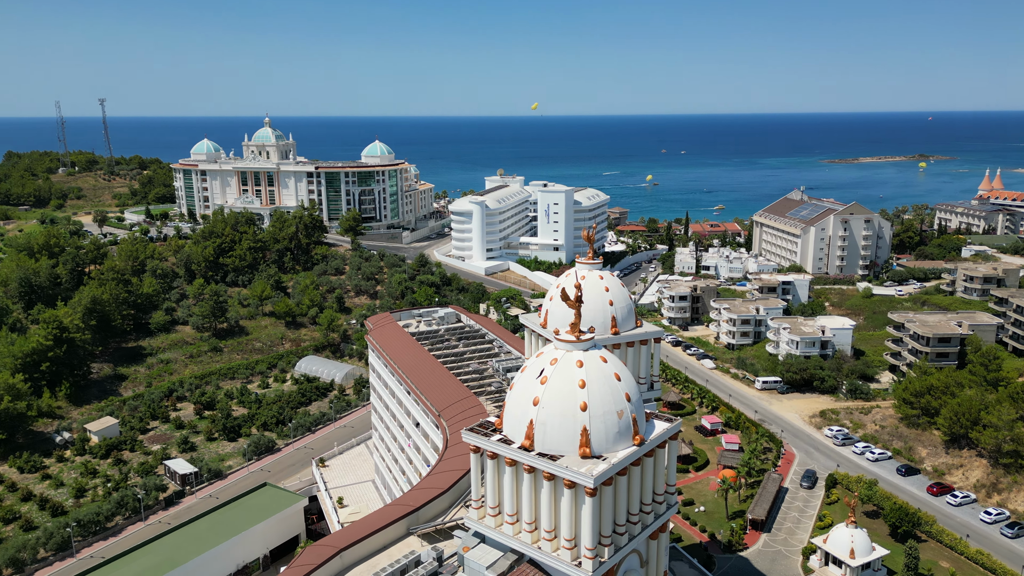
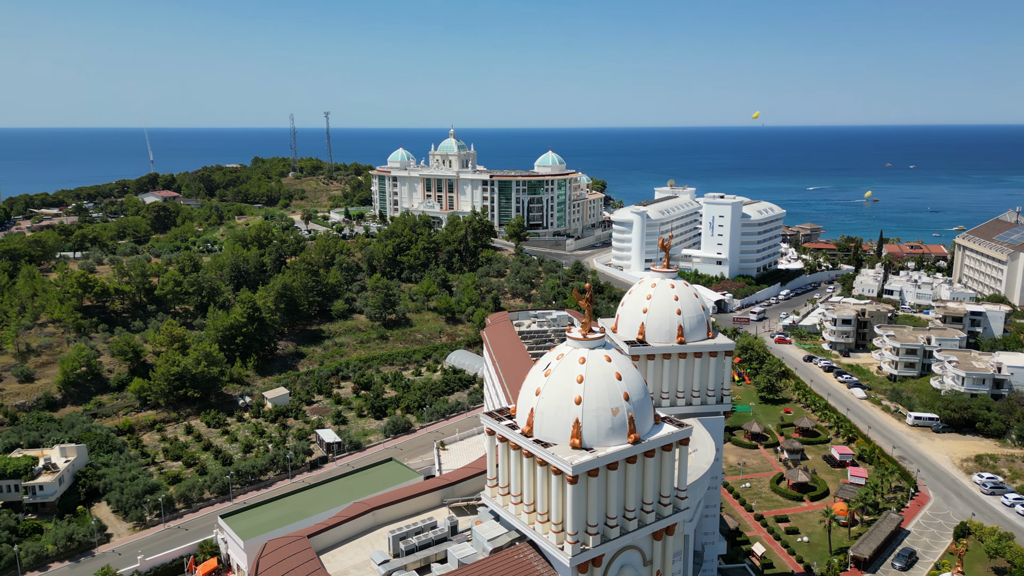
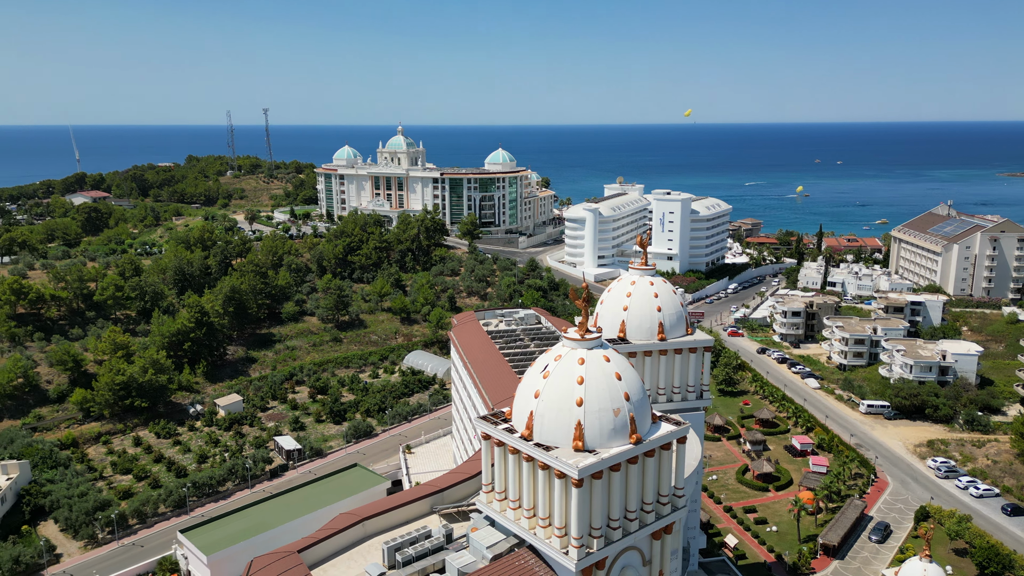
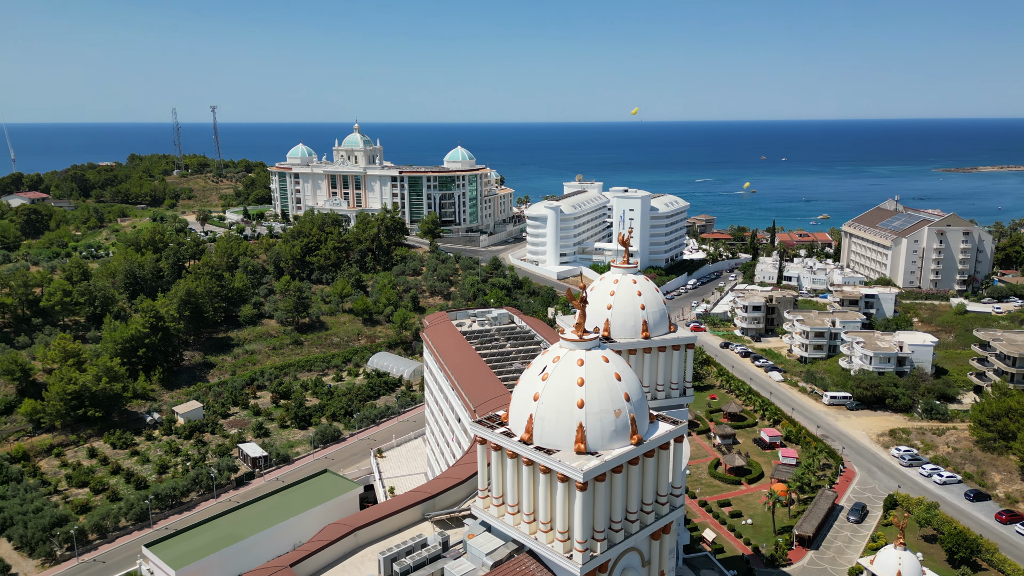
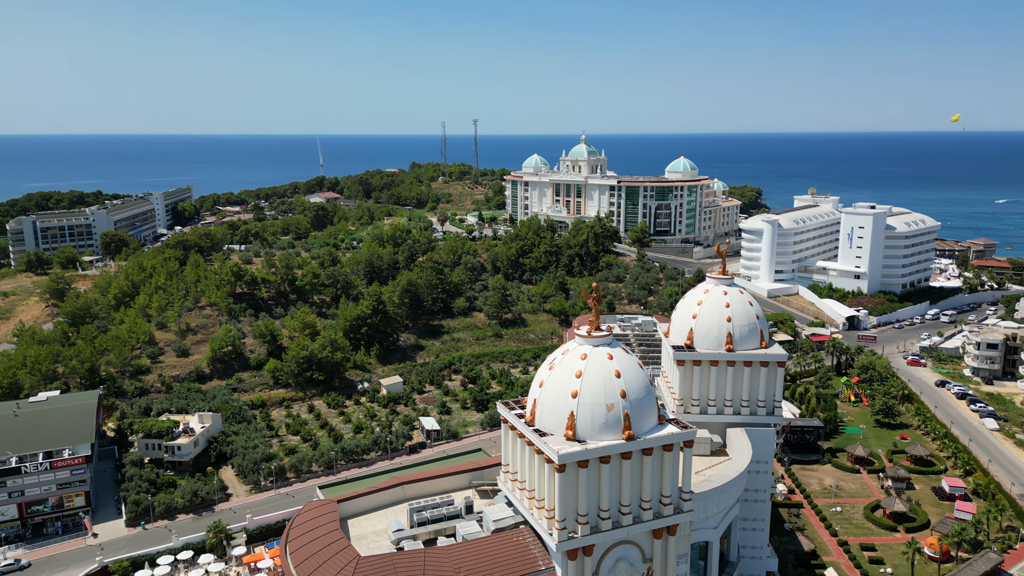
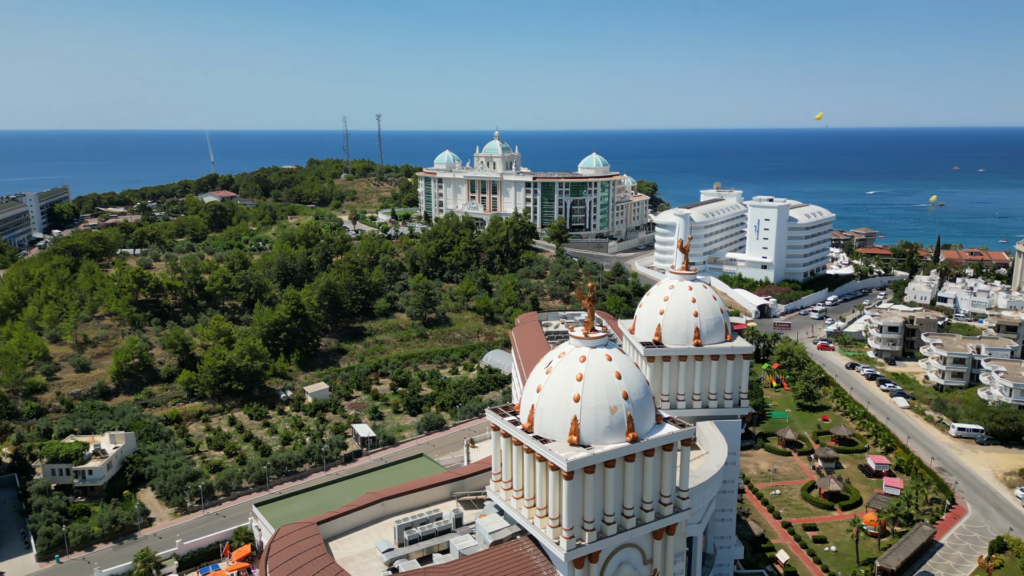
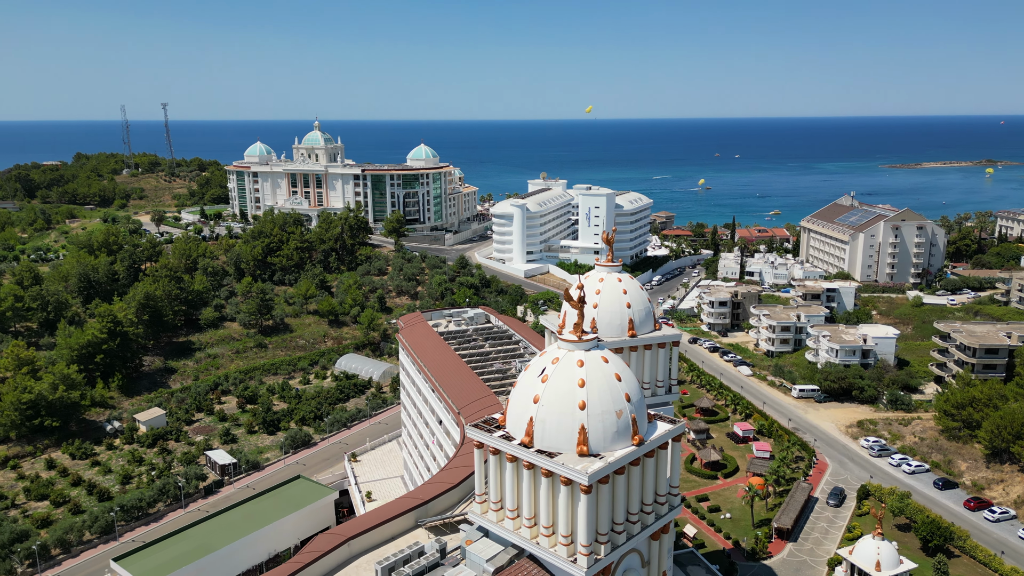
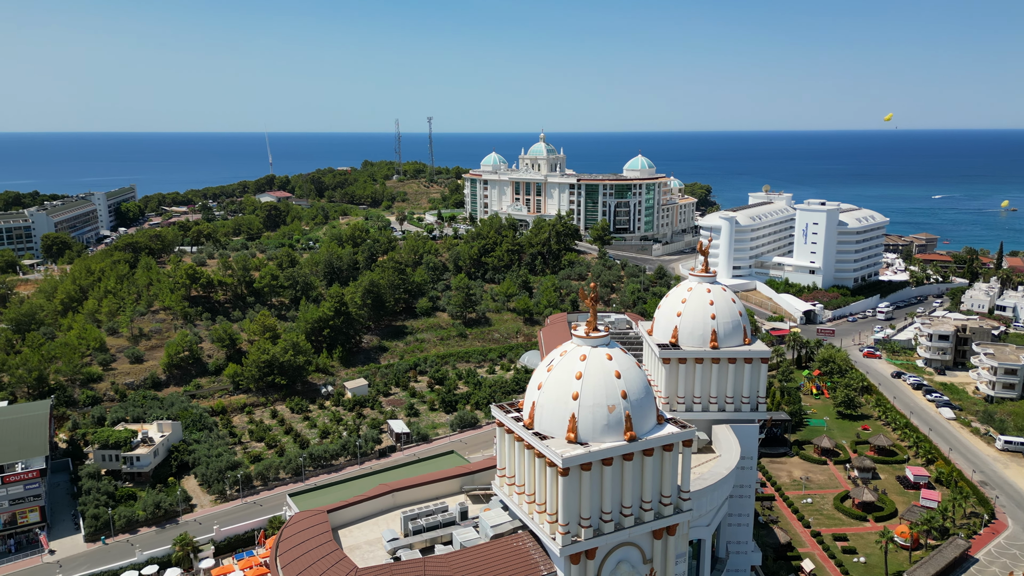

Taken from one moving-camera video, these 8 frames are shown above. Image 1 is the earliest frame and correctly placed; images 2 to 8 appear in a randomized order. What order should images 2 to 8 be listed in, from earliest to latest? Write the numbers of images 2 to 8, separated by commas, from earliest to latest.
7, 4, 3, 2, 6, 8, 5
